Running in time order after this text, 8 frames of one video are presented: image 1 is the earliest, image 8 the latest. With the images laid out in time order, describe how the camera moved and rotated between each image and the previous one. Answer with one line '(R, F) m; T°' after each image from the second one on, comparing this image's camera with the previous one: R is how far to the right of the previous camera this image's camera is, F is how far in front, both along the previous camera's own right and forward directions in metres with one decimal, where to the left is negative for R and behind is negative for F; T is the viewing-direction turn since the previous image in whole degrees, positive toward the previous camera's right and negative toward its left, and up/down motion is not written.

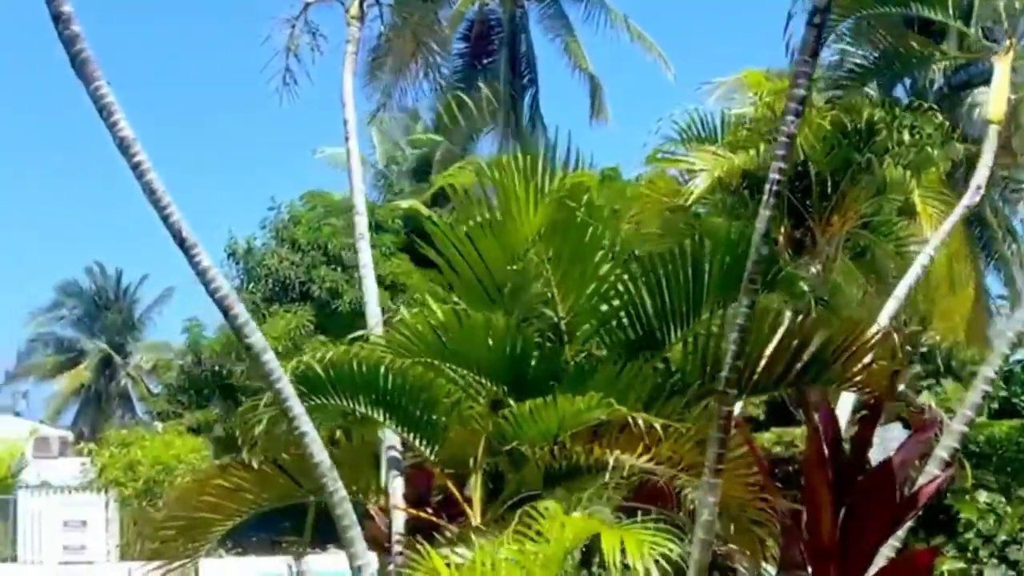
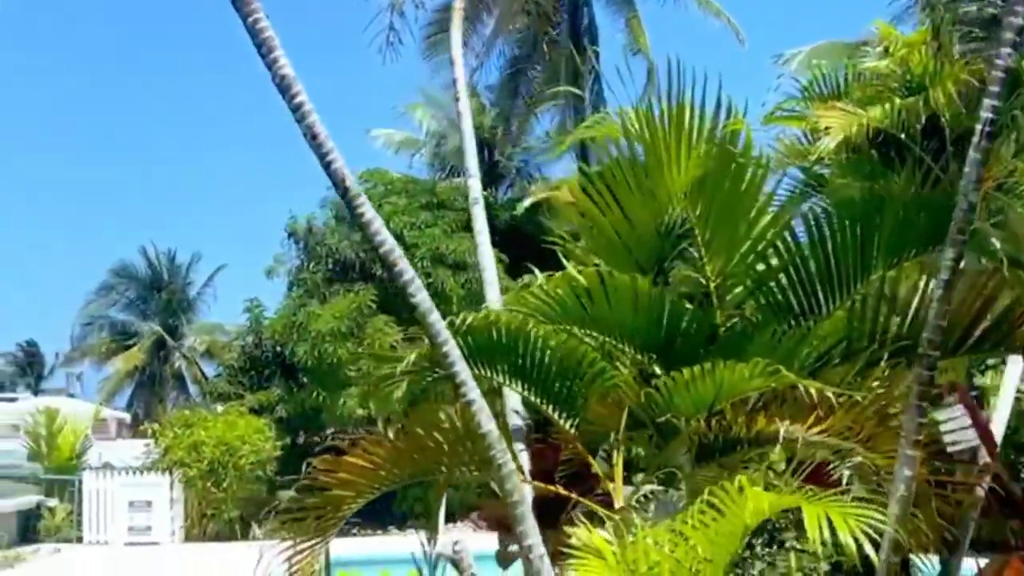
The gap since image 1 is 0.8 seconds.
(-0.4, +0.3) m; -2°
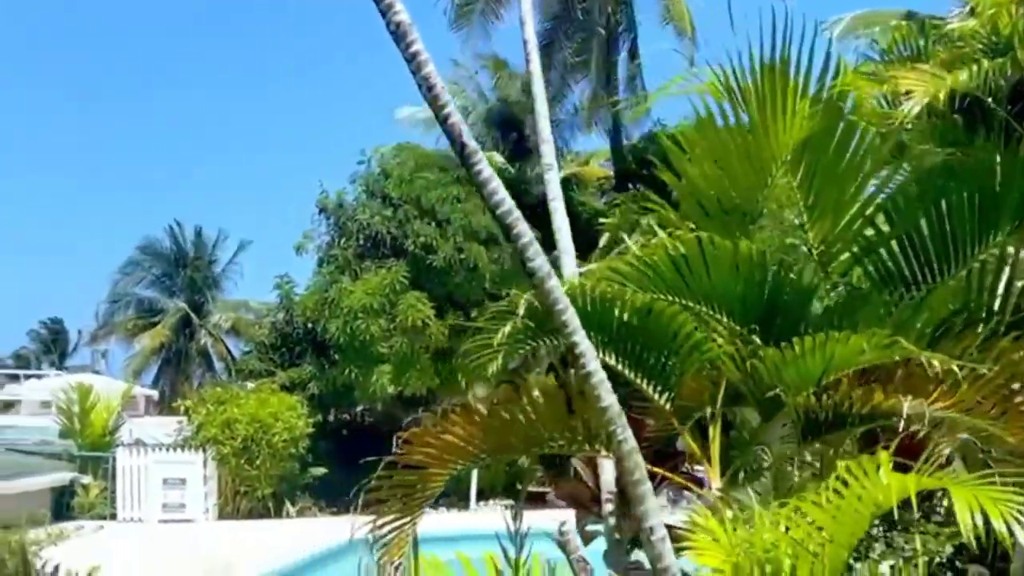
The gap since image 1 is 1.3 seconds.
(-0.3, +0.2) m; -1°
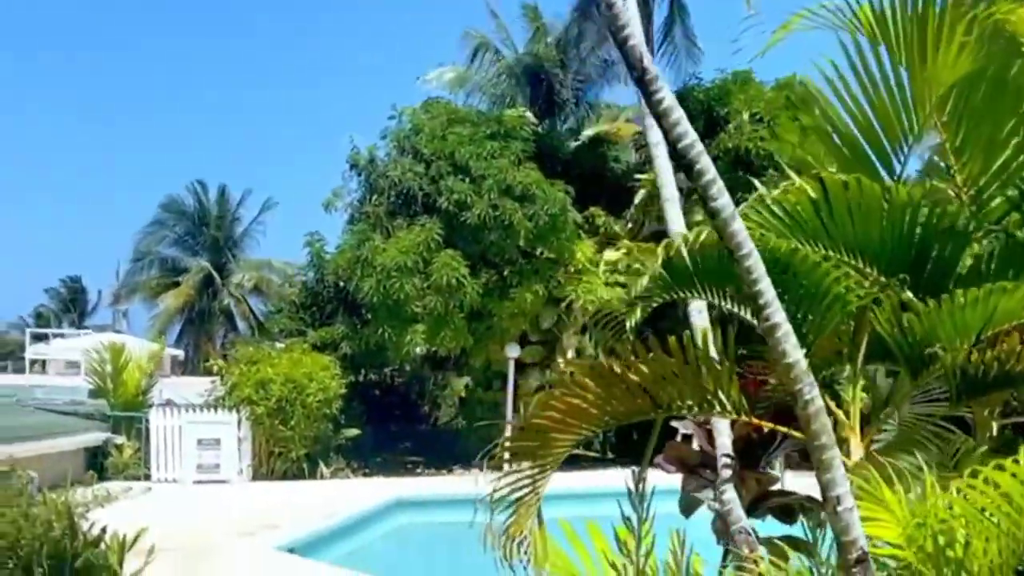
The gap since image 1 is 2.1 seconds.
(-0.3, +0.3) m; 0°
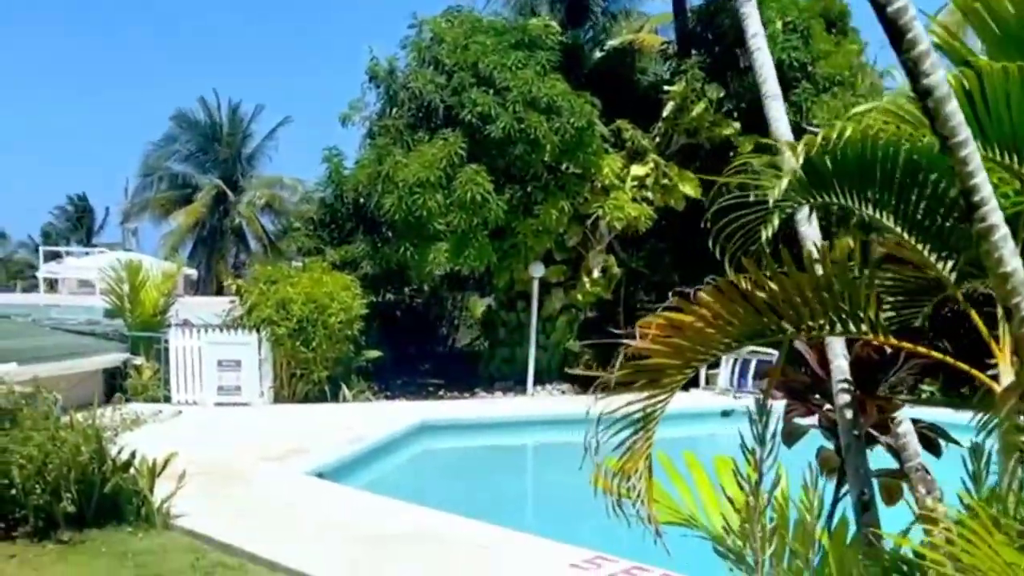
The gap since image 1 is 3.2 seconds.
(-0.3, +0.4) m; 0°
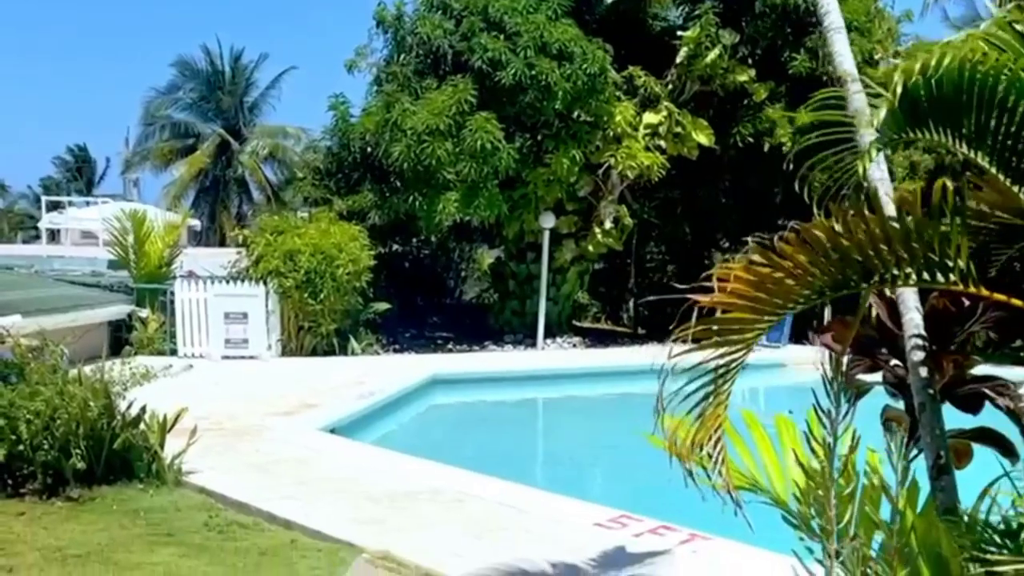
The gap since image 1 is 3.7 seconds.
(-0.1, +0.2) m; 0°
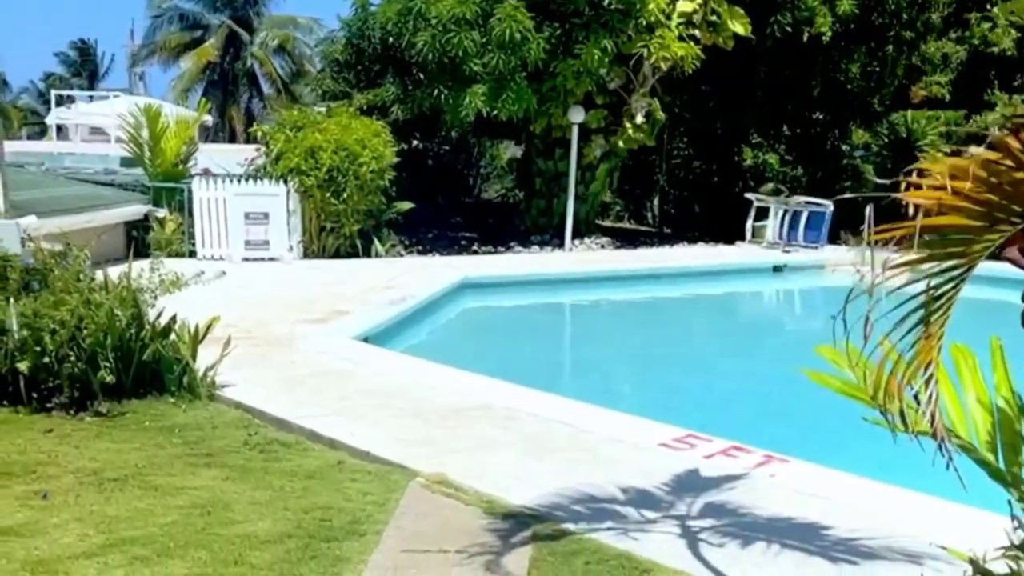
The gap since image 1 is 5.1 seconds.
(-0.3, +0.5) m; 0°
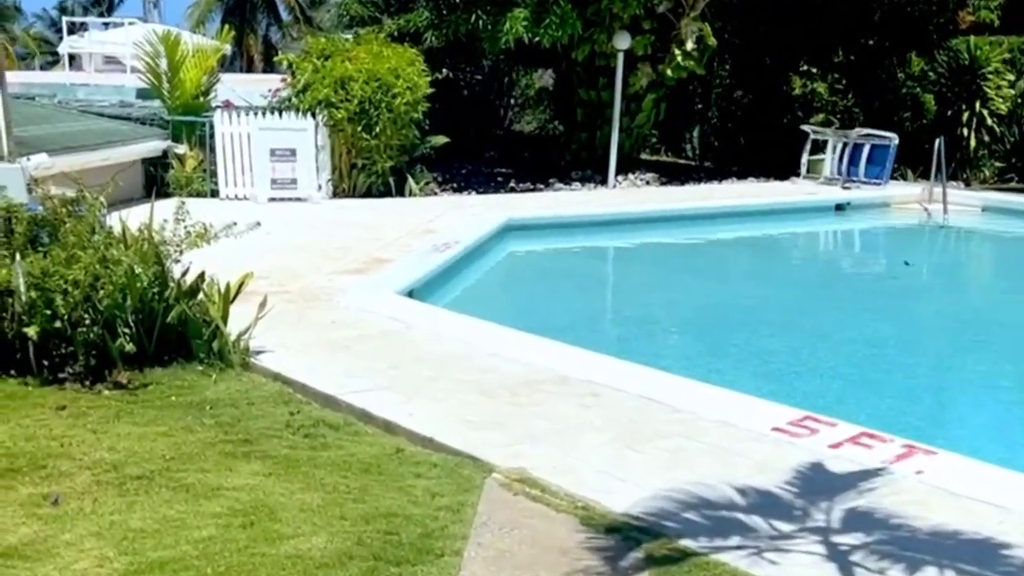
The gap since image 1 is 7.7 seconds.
(-0.3, +0.8) m; -1°
